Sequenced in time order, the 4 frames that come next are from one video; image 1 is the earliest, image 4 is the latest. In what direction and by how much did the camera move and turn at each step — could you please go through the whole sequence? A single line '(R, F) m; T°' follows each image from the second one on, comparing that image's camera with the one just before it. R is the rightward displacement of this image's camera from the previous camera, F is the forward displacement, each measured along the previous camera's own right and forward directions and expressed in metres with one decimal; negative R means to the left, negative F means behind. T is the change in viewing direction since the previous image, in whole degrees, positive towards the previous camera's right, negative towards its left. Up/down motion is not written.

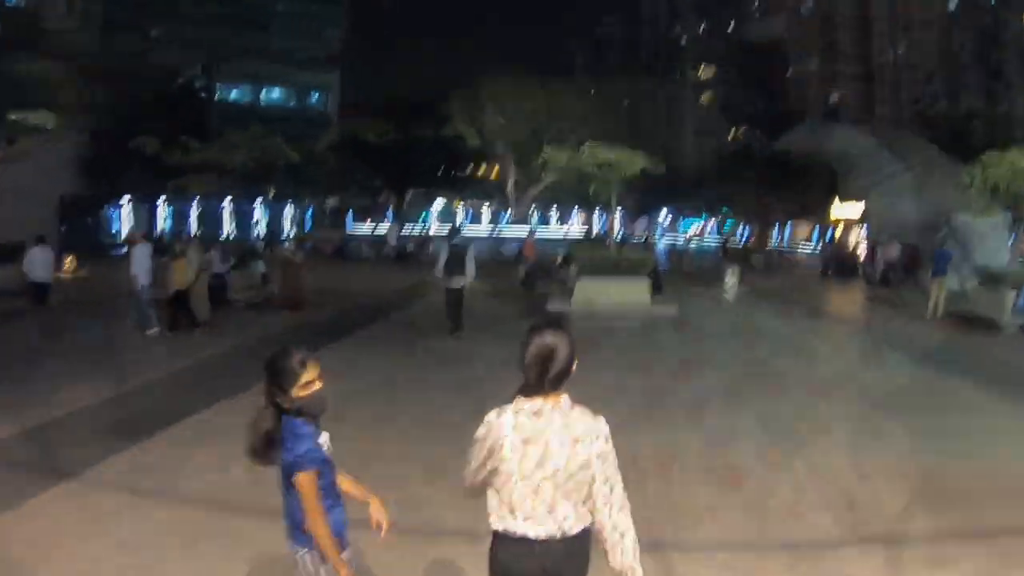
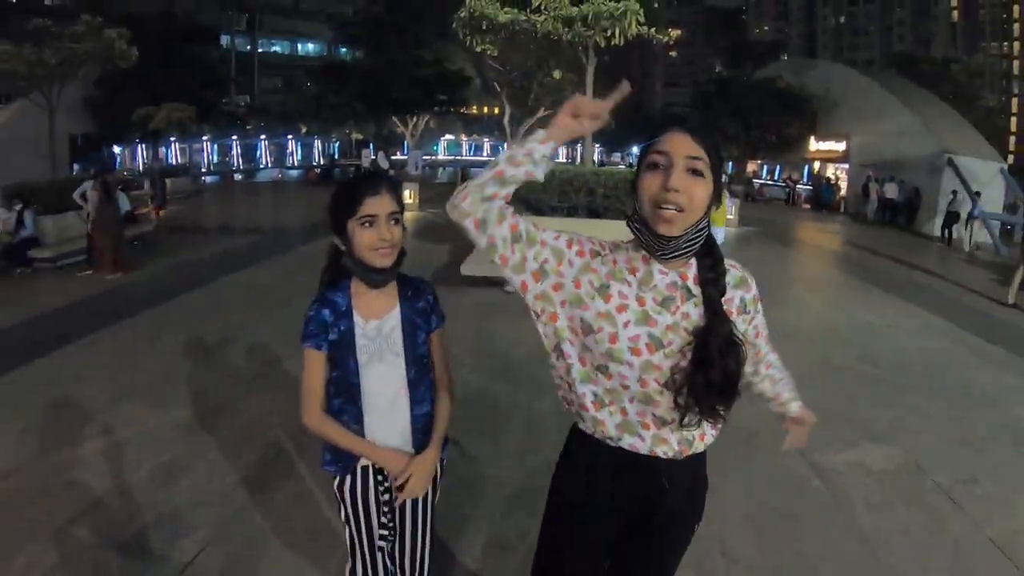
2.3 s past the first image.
(-0.7, -3.4) m; +6°
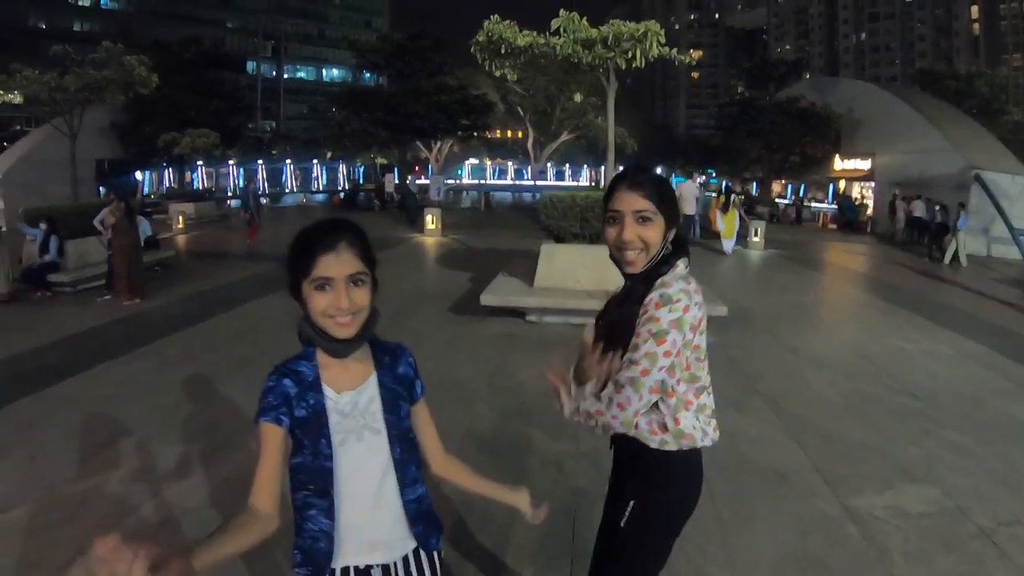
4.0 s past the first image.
(0.0, 0.0) m; -2°
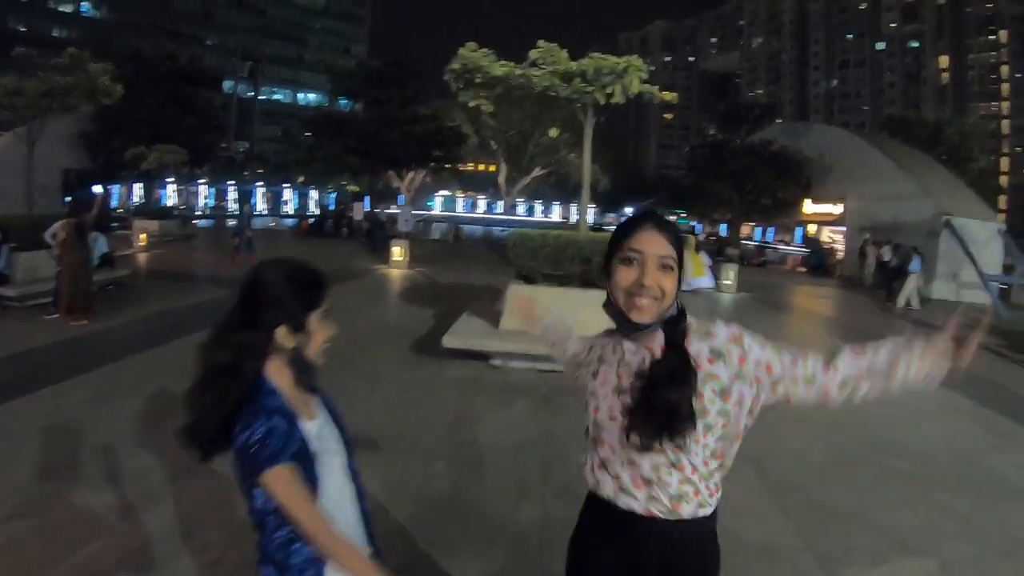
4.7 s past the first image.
(0.0, +0.1) m; +2°
